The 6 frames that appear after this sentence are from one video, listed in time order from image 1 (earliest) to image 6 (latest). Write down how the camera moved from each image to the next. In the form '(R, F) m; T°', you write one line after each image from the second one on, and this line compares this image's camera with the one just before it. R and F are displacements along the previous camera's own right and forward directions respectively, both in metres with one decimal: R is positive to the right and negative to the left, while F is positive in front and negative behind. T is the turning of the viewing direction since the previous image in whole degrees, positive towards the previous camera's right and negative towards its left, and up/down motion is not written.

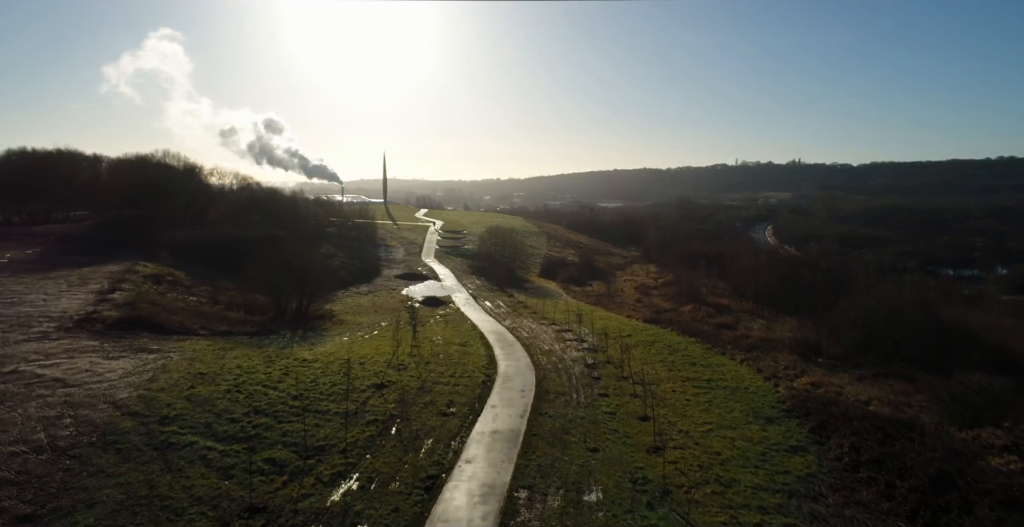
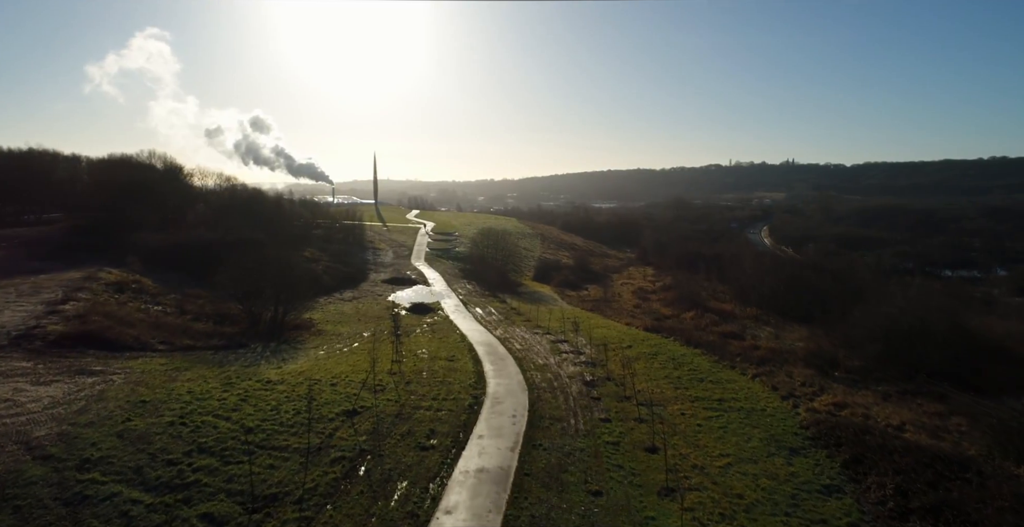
(+0.1, +1.7) m; +1°
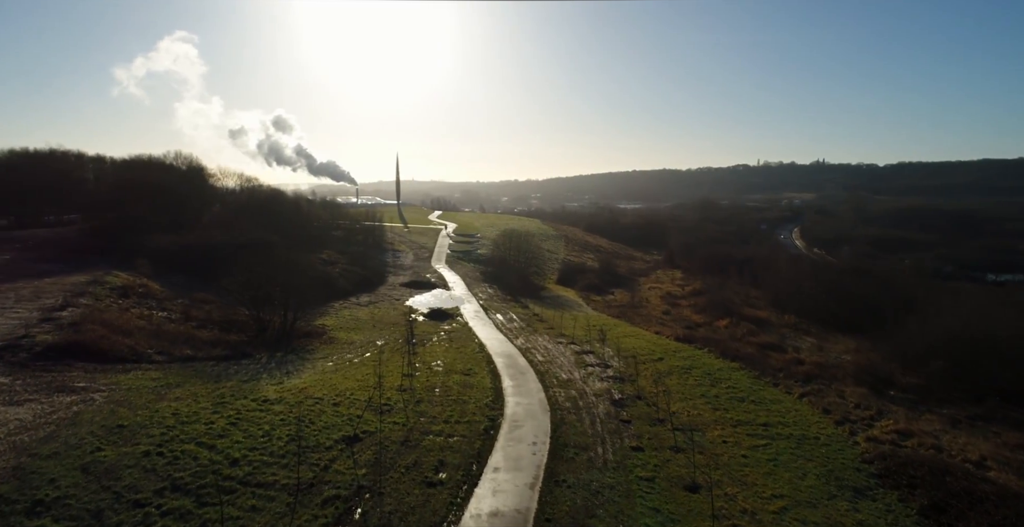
(0.0, +1.6) m; -2°
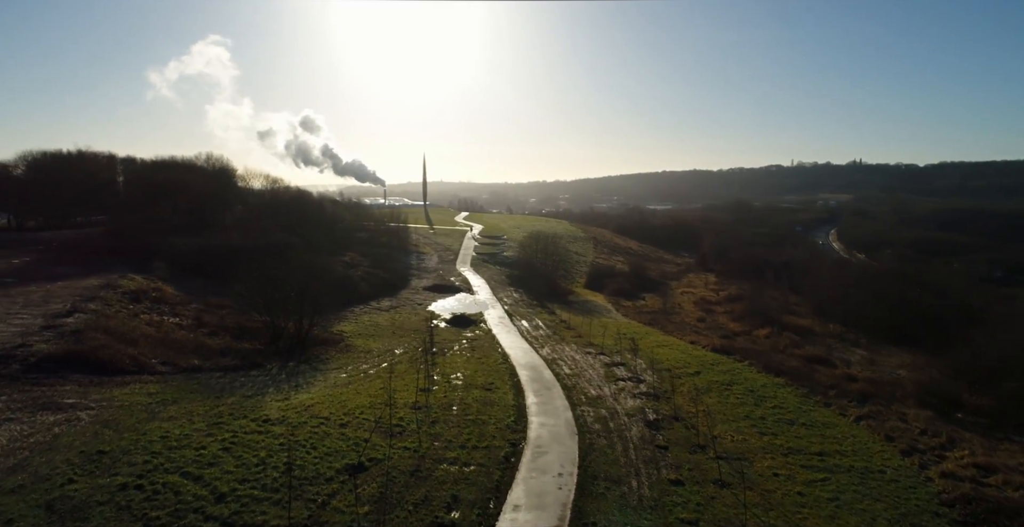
(0.0, +1.4) m; -3°
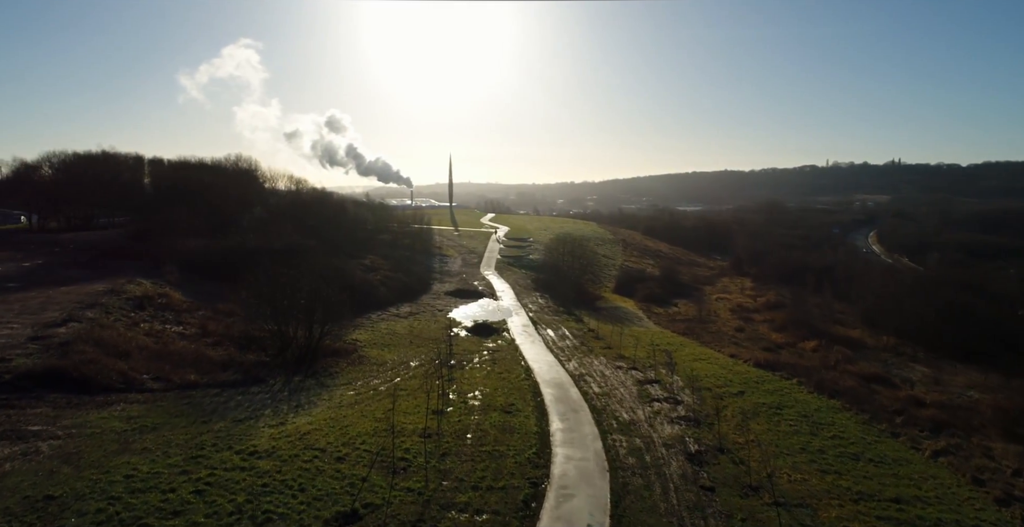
(+0.1, +1.7) m; -3°
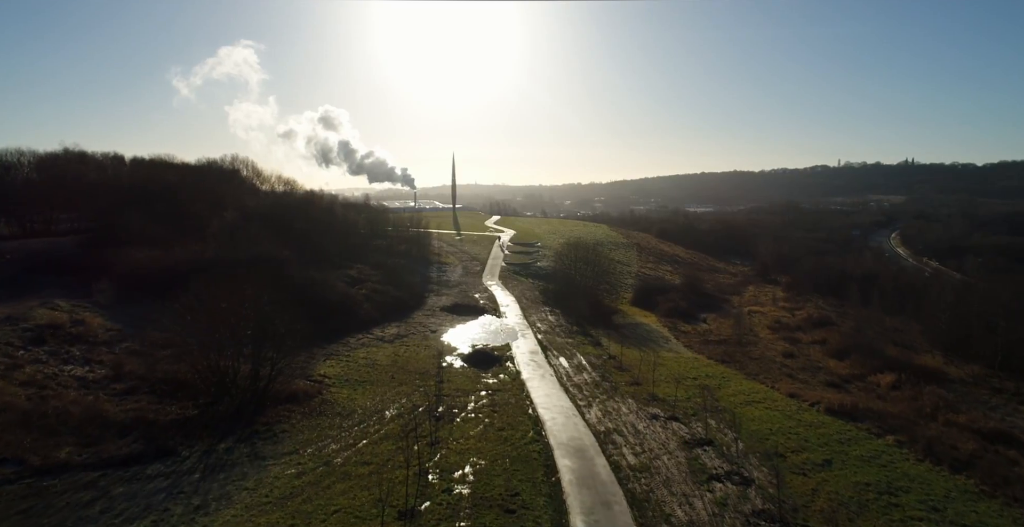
(+0.1, +4.7) m; -1°
